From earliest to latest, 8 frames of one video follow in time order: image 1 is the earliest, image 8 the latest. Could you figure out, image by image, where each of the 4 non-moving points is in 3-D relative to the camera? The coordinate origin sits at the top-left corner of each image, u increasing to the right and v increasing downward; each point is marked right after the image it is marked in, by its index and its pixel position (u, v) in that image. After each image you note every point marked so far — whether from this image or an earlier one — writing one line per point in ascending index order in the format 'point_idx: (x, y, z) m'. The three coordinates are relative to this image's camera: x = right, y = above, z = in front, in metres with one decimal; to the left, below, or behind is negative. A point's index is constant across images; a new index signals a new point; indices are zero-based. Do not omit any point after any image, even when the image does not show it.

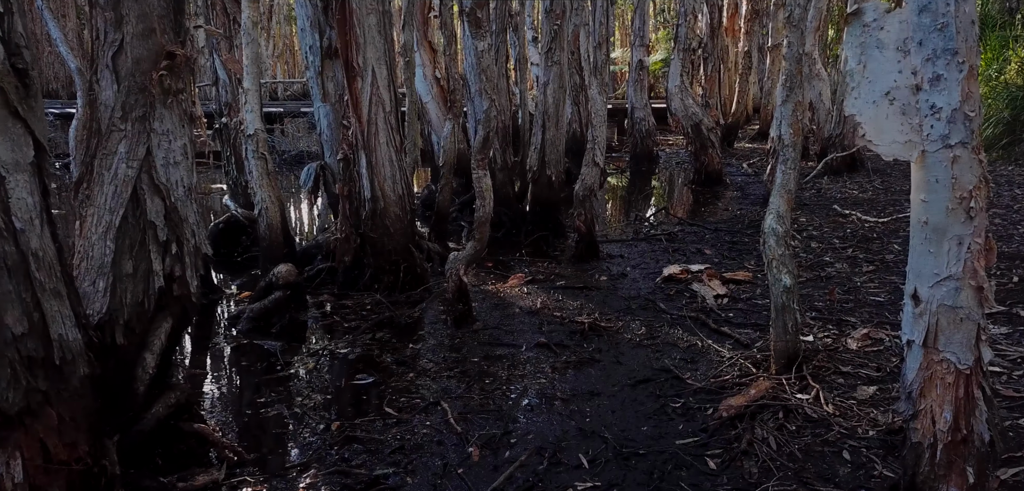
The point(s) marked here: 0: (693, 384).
0: (+1.1, -0.8, +4.9) m
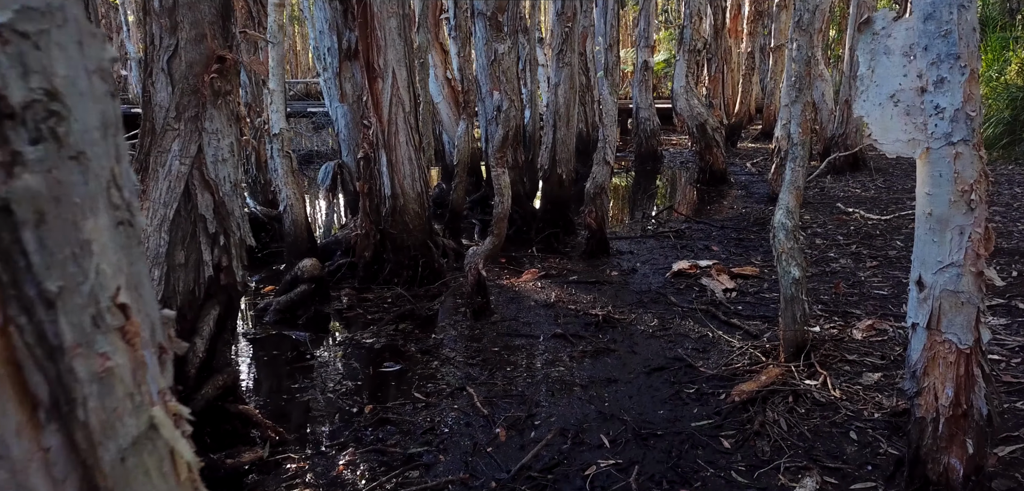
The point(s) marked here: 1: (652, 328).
0: (+1.2, -0.8, +5.1) m
1: (+1.0, -0.6, +6.1) m
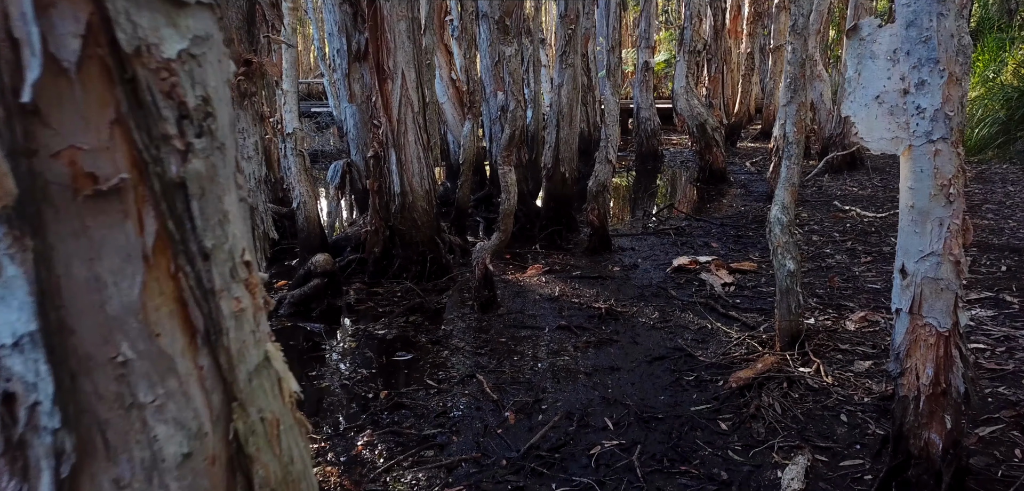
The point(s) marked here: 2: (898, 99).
0: (+1.2, -0.7, +5.3) m
1: (+1.1, -0.6, +6.3) m
2: (+1.5, +0.6, +3.2) m
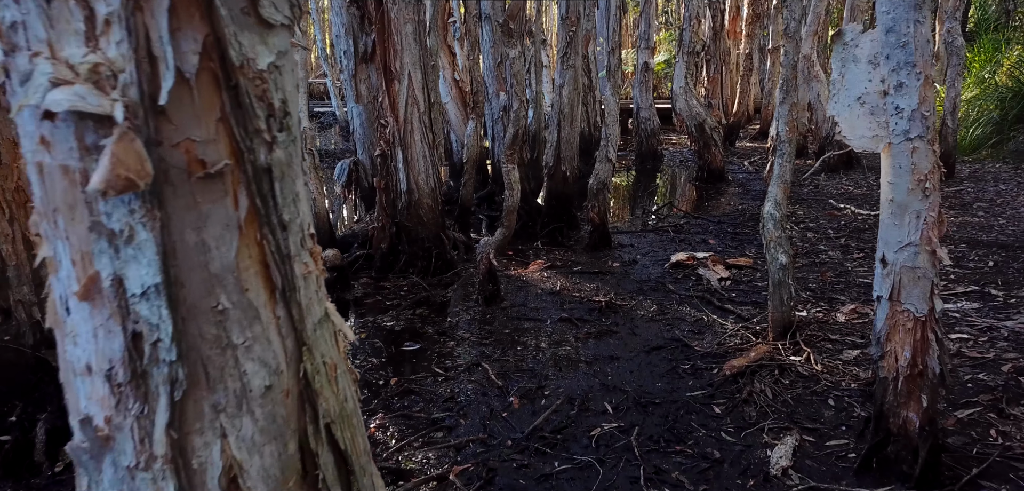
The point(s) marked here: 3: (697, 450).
0: (+1.3, -0.7, +5.6) m
1: (+1.1, -0.5, +6.5) m
2: (+1.5, +0.6, +3.5) m
3: (+0.9, -1.0, +4.1) m
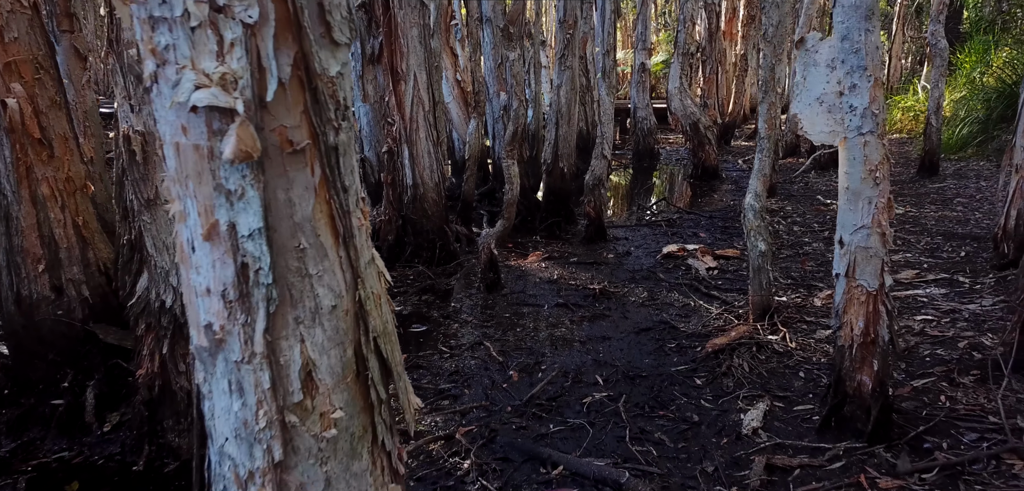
0: (+1.3, -0.6, +6.0) m
1: (+1.1, -0.4, +7.0) m
2: (+1.5, +0.7, +3.9) m
3: (+0.9, -0.9, +4.5) m
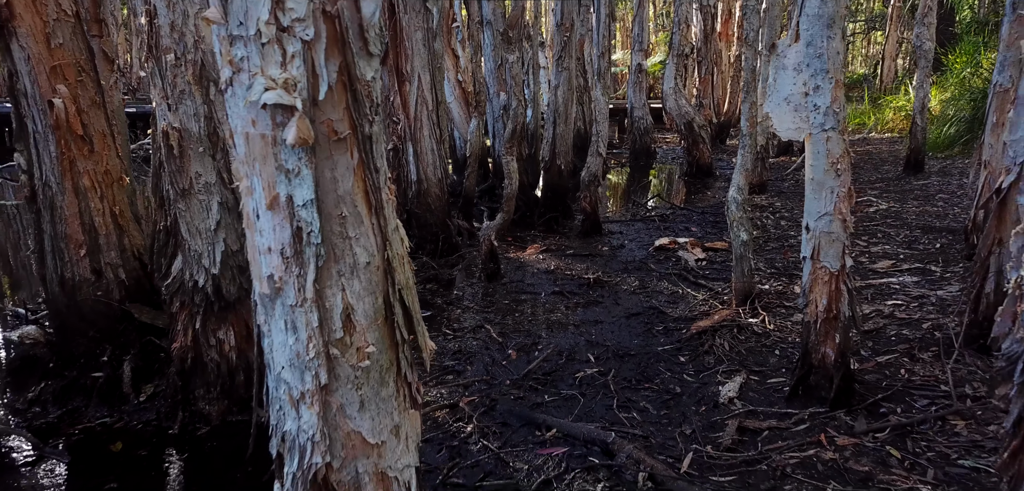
0: (+1.2, -0.5, +6.5) m
1: (+1.1, -0.4, +7.4) m
2: (+1.5, +0.8, +4.3) m
3: (+0.9, -0.8, +5.0) m
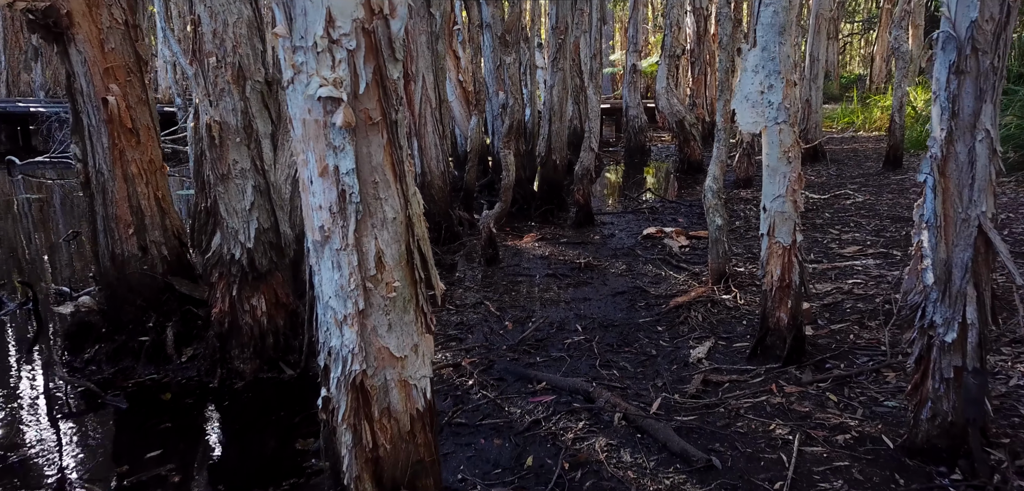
0: (+1.2, -0.4, +7.1) m
1: (+1.1, -0.2, +8.1) m
2: (+1.5, +0.9, +5.0) m
3: (+0.9, -0.7, +5.6) m
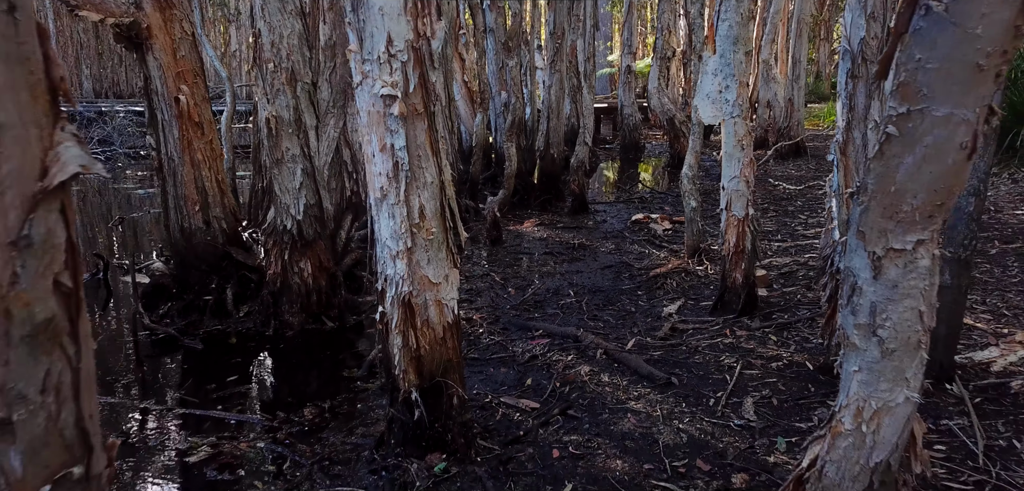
0: (+1.2, -0.2, +8.2) m
1: (+1.1, 0.0, +9.2) m
2: (+1.5, +1.1, +6.1) m
3: (+0.9, -0.5, +6.7) m
